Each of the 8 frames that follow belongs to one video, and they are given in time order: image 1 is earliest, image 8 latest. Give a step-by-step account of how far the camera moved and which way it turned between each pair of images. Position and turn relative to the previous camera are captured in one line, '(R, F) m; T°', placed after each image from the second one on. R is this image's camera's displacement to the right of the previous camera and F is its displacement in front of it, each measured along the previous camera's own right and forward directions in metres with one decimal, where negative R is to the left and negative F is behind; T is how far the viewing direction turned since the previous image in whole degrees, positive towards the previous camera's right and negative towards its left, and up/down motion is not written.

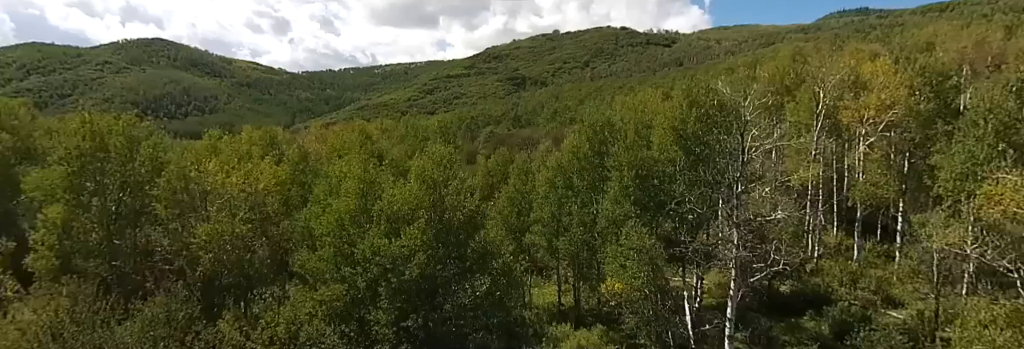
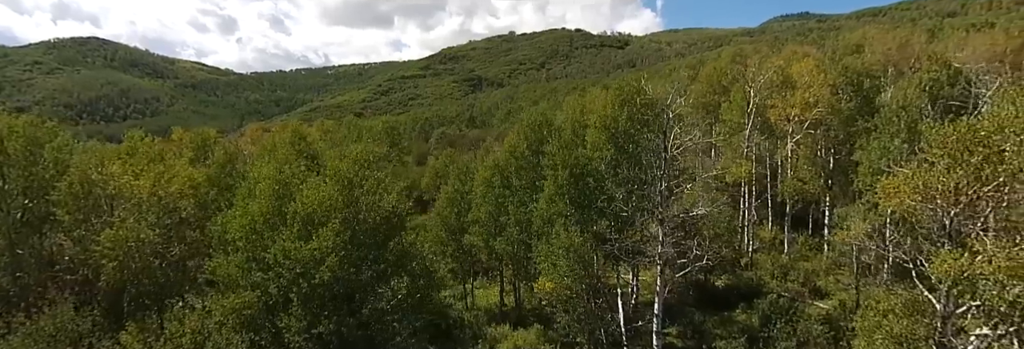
(+1.5, +0.3) m; +4°
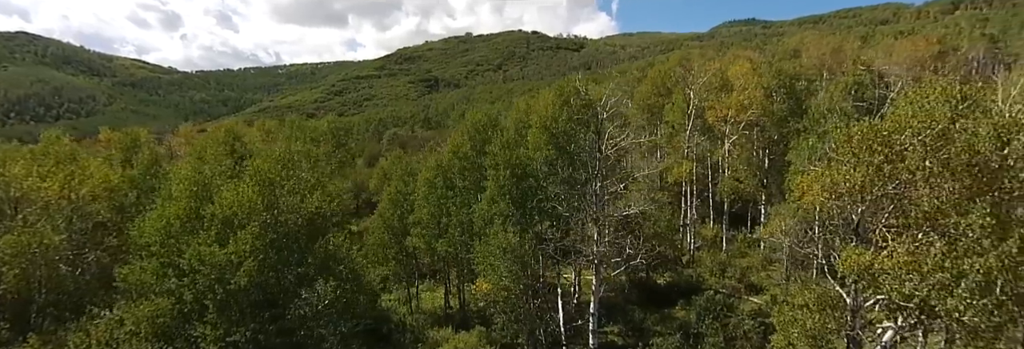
(+1.1, +0.2) m; +4°
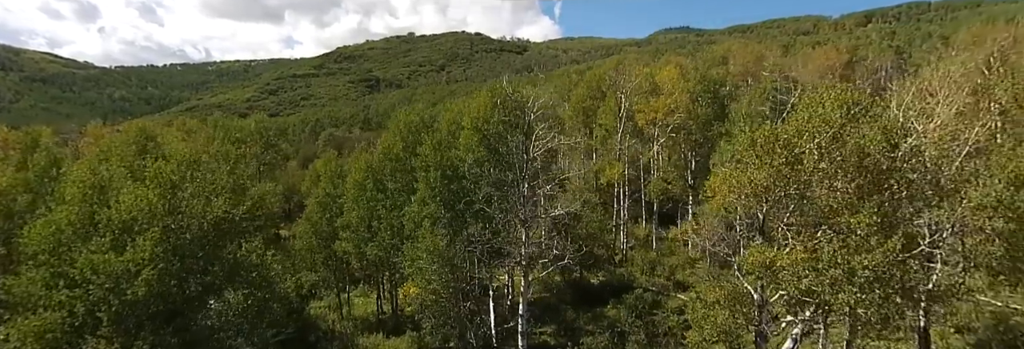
(+0.8, +0.1) m; +6°
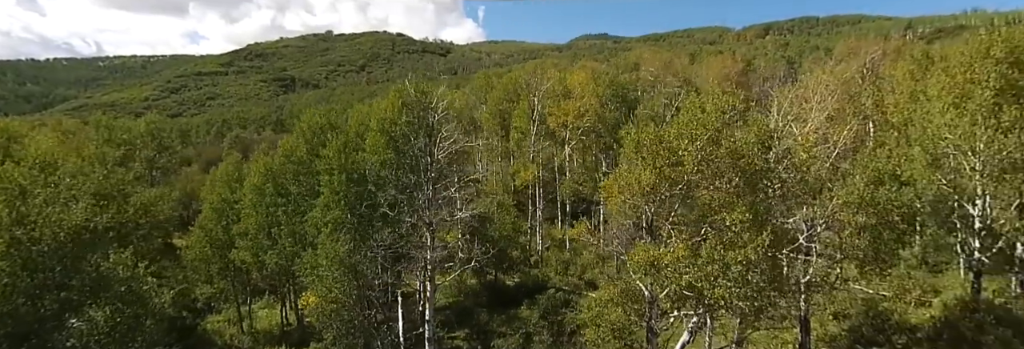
(+0.9, +0.1) m; +8°
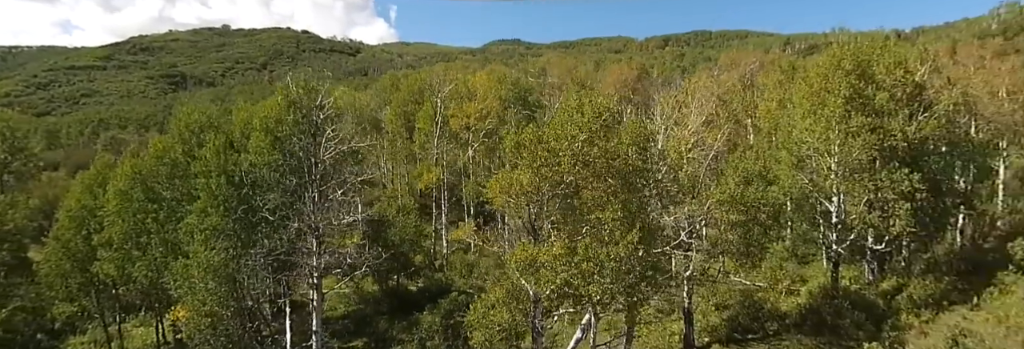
(+1.0, +0.1) m; +9°
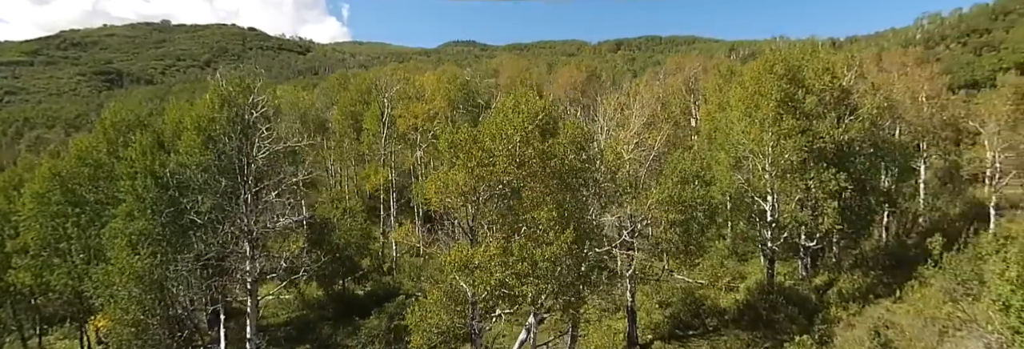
(+0.6, +0.1) m; +4°
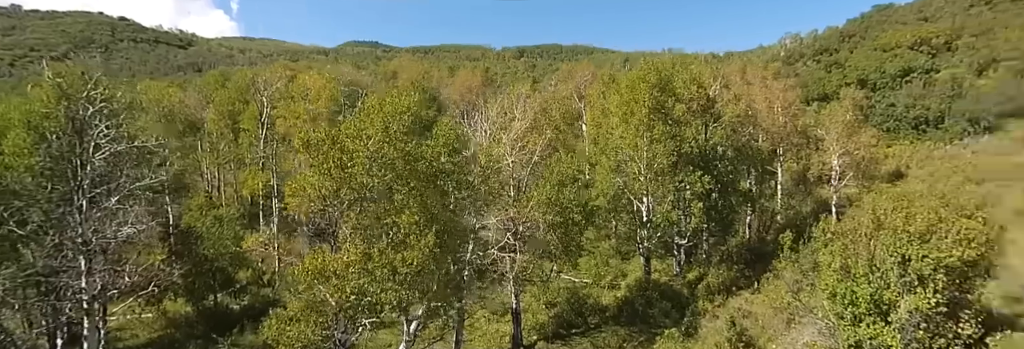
(+1.3, 0.0) m; +10°
